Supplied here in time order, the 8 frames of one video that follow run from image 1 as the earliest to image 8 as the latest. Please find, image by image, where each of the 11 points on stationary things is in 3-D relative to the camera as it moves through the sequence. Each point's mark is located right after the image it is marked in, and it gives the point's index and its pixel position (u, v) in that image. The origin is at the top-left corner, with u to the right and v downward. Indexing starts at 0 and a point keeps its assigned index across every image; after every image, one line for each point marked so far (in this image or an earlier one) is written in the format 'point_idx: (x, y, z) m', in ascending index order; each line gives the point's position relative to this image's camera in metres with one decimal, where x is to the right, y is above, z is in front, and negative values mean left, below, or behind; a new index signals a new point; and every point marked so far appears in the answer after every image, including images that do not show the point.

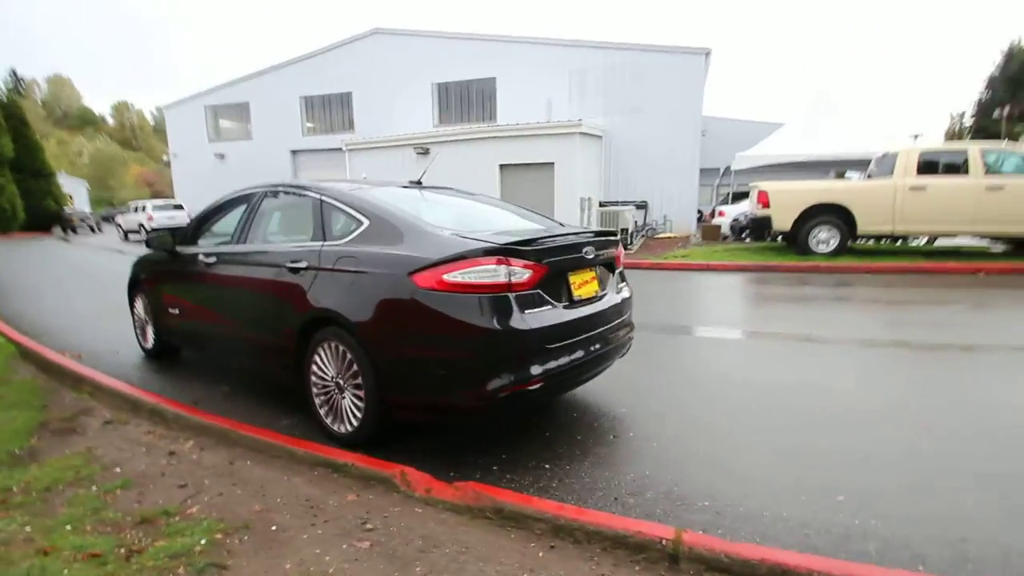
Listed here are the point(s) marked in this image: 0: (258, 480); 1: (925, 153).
0: (-1.6, -1.2, +3.2) m
1: (+10.1, +3.3, +12.2) m
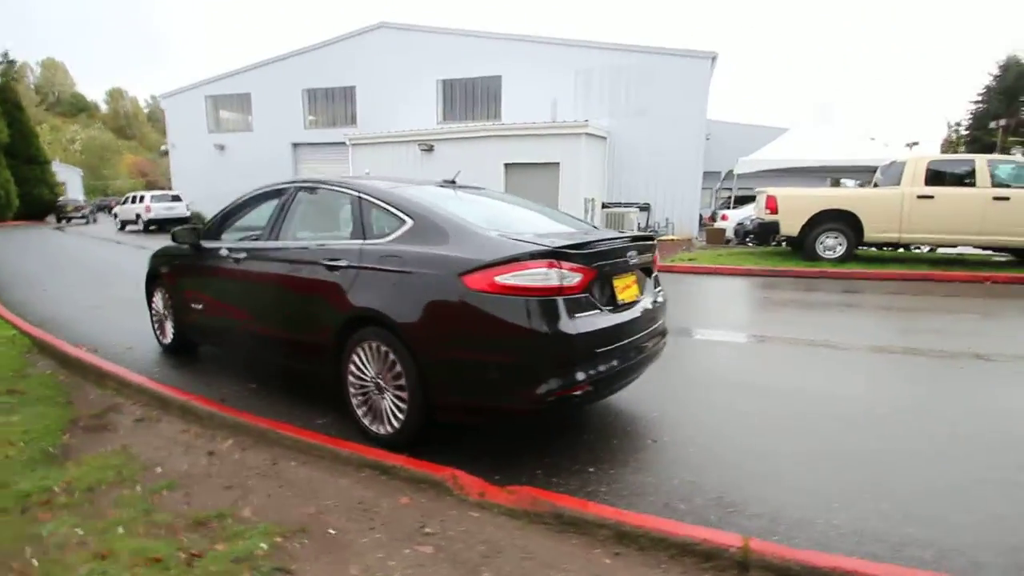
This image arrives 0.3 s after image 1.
0: (-1.3, -1.2, +3.2) m
1: (+10.4, +3.1, +12.3) m
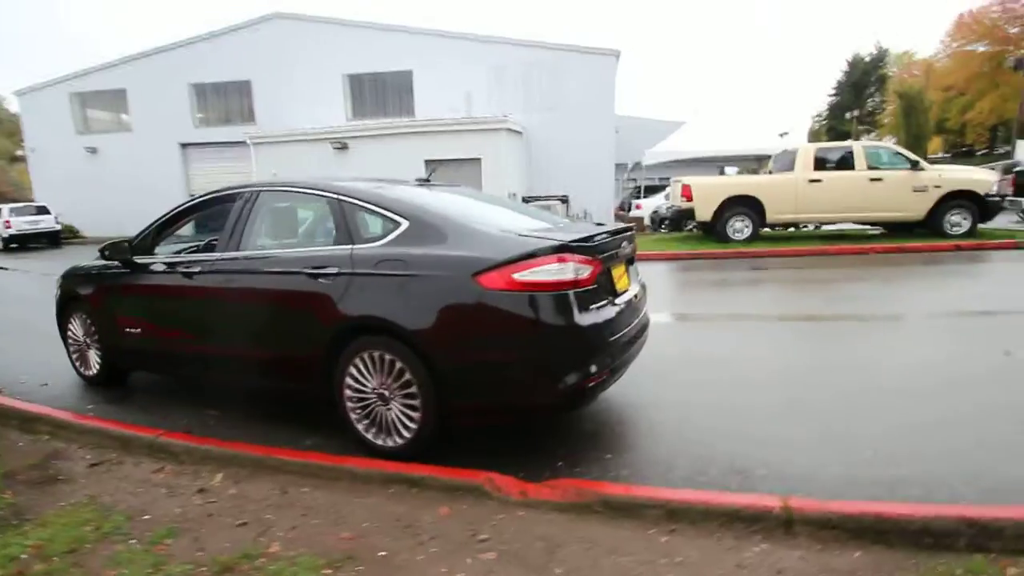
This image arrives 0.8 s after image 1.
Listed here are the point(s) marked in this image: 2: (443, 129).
0: (-1.1, -1.3, +3.0) m
1: (+8.6, +3.9, +13.9) m
2: (-2.9, +6.1, +19.4) m
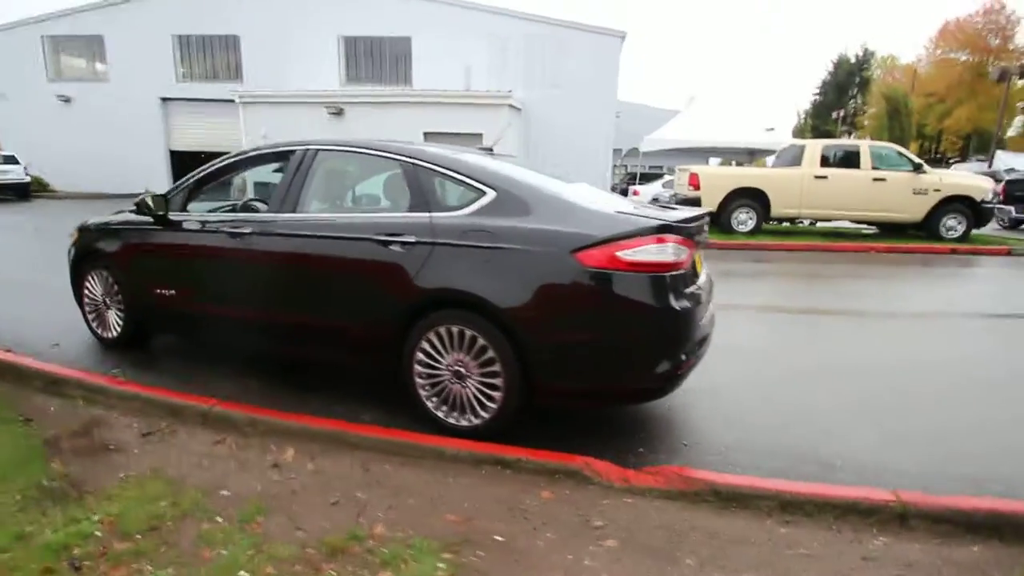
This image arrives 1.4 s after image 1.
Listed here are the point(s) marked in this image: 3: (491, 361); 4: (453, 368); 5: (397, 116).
0: (-0.5, -1.1, +2.8) m
1: (+8.9, +4.0, +14.1) m
2: (-2.7, +7.0, +18.8) m
3: (-0.1, -0.5, +3.3) m
4: (-0.4, -0.6, +3.5) m
5: (-4.5, +6.6, +19.2) m
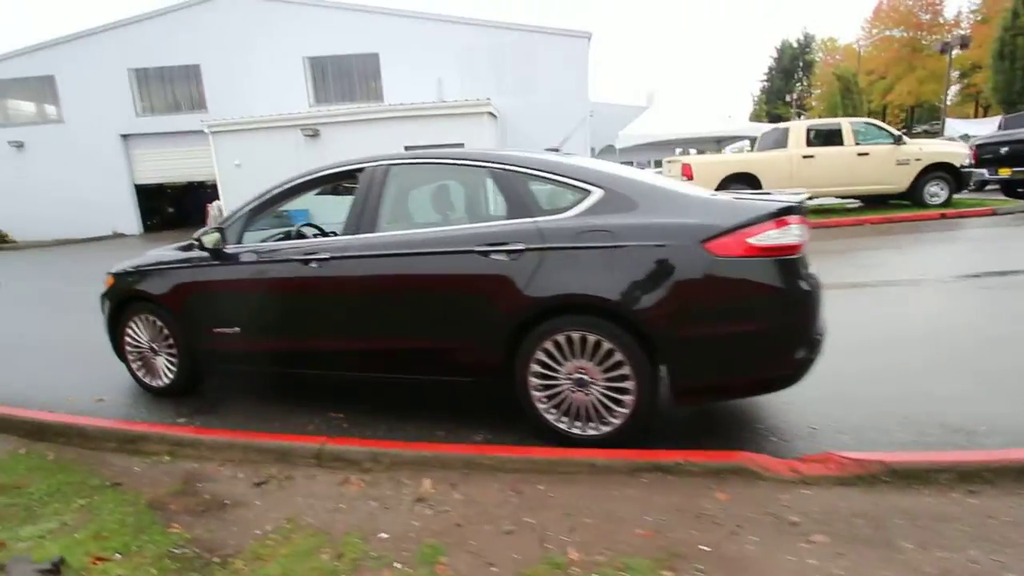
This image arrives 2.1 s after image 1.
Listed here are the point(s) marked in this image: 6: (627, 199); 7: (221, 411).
0: (+0.4, -1.1, +2.6) m
1: (+8.6, +4.7, +14.4) m
2: (-3.5, +6.5, +18.6) m
3: (+0.7, -0.5, +3.2) m
4: (+0.4, -0.6, +3.3) m
5: (-5.2, +5.9, +18.9) m
6: (+0.7, +0.6, +3.3) m
7: (-2.5, -1.1, +4.3) m
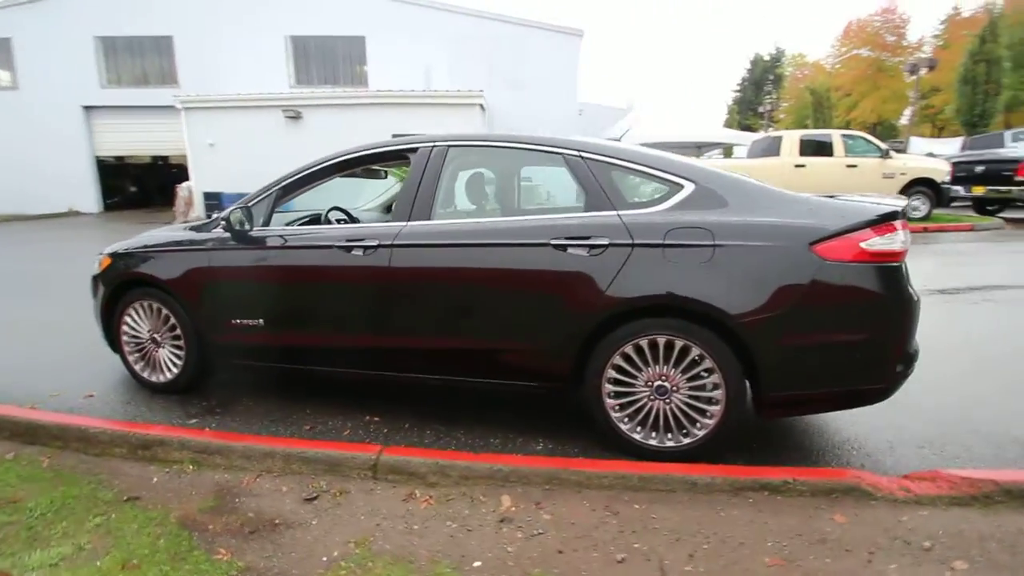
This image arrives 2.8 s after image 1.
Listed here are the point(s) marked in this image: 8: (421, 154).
0: (+0.9, -1.1, +2.4) m
1: (+8.5, +4.5, +14.7) m
2: (-3.7, +6.7, +18.0) m
3: (+1.2, -0.5, +3.0) m
4: (+0.9, -0.6, +3.1) m
5: (-5.5, +6.2, +18.2) m
6: (+1.2, +0.6, +3.0) m
7: (-2.1, -1.0, +3.9) m
8: (-0.7, +1.0, +3.6) m
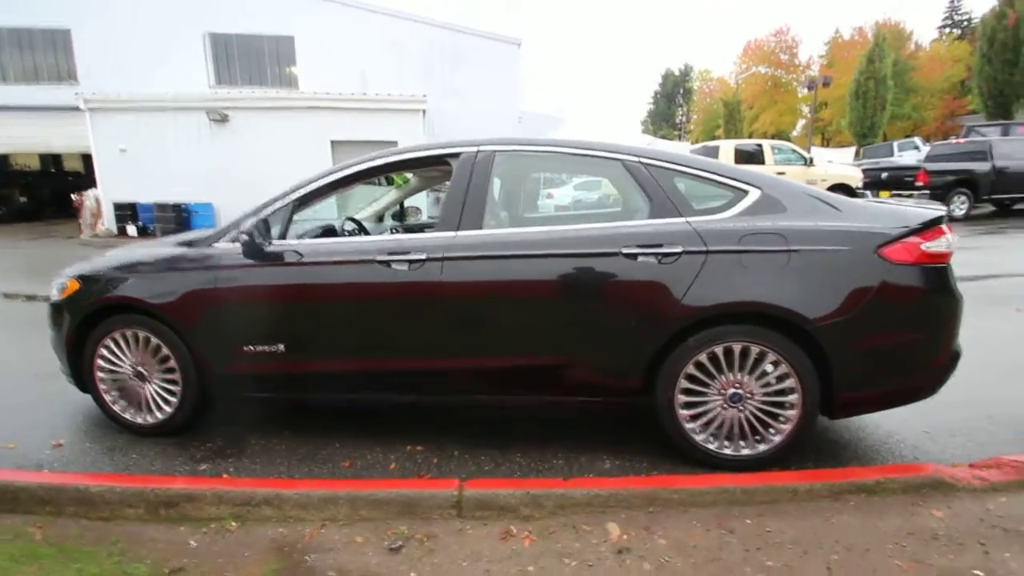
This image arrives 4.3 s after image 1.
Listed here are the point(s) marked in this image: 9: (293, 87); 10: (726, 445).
0: (+1.4, -1.2, +2.4) m
1: (+7.1, +4.5, +15.6) m
2: (-5.6, +6.3, +17.3) m
3: (+1.6, -0.5, +3.0) m
4: (+1.3, -0.6, +3.0) m
5: (-7.4, +5.7, +17.2) m
6: (+1.6, +0.5, +3.1) m
7: (-1.8, -1.1, +3.4) m
8: (-0.4, +0.9, +3.4) m
9: (-8.7, +8.2, +20.1) m
10: (+1.3, -1.0, +3.1) m
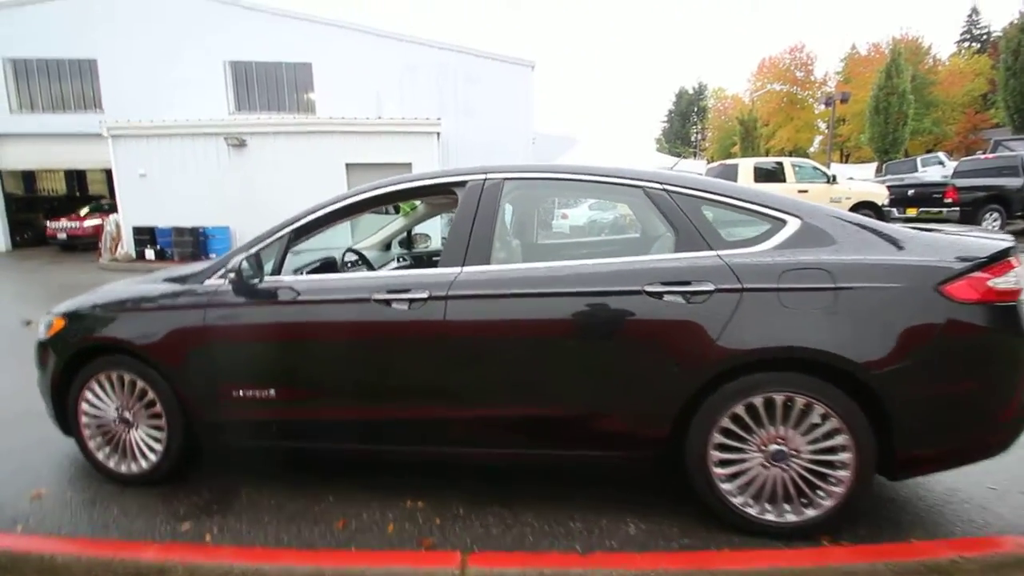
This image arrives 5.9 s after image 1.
0: (+1.5, -1.4, +2.0) m
1: (+7.5, +3.8, +15.3) m
2: (-5.1, +5.5, +17.4) m
3: (+1.7, -0.8, +2.6) m
4: (+1.4, -0.8, +2.7) m
5: (-6.9, +4.9, +17.3) m
6: (+1.7, +0.3, +2.7) m
7: (-1.7, -1.4, +3.1) m
8: (-0.3, +0.6, +3.1) m
9: (-8.2, +7.3, +20.4) m
10: (+1.4, -1.2, +2.7) m
